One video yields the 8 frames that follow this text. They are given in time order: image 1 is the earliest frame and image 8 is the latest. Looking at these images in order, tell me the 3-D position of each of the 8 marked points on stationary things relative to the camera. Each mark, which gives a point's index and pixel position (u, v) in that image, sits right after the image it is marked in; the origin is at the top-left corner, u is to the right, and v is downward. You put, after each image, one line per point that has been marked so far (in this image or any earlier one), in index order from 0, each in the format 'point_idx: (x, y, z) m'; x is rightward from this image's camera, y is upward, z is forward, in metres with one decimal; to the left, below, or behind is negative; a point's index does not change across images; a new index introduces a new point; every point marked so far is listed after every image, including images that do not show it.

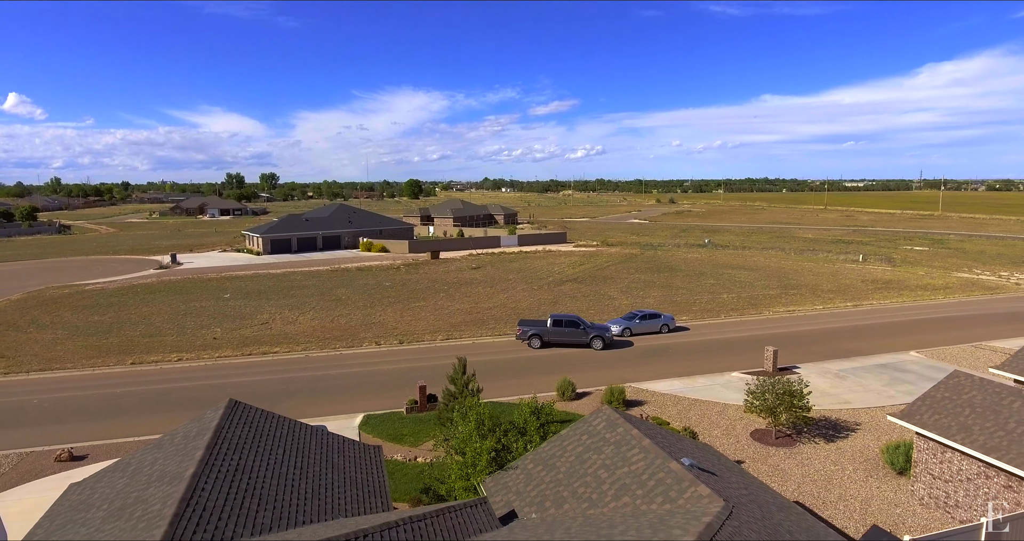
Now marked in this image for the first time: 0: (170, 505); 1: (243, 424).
0: (-5.3, -3.7, +9.6) m
1: (-5.8, -3.3, +13.2) m
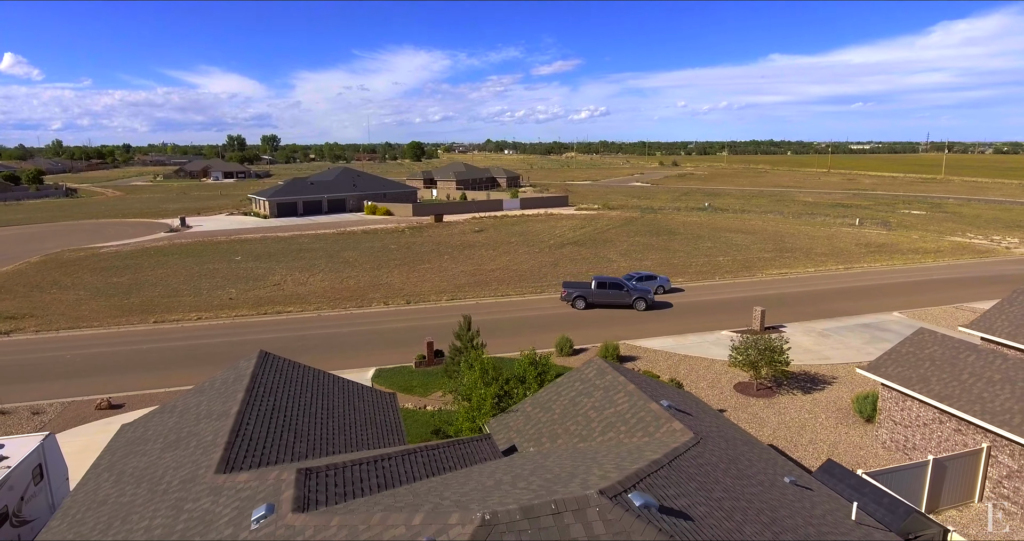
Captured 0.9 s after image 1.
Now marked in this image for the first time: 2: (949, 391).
0: (-5.3, -3.0, +11.3) m
1: (-5.8, -2.4, +14.8) m
2: (+12.1, -3.3, +16.9) m
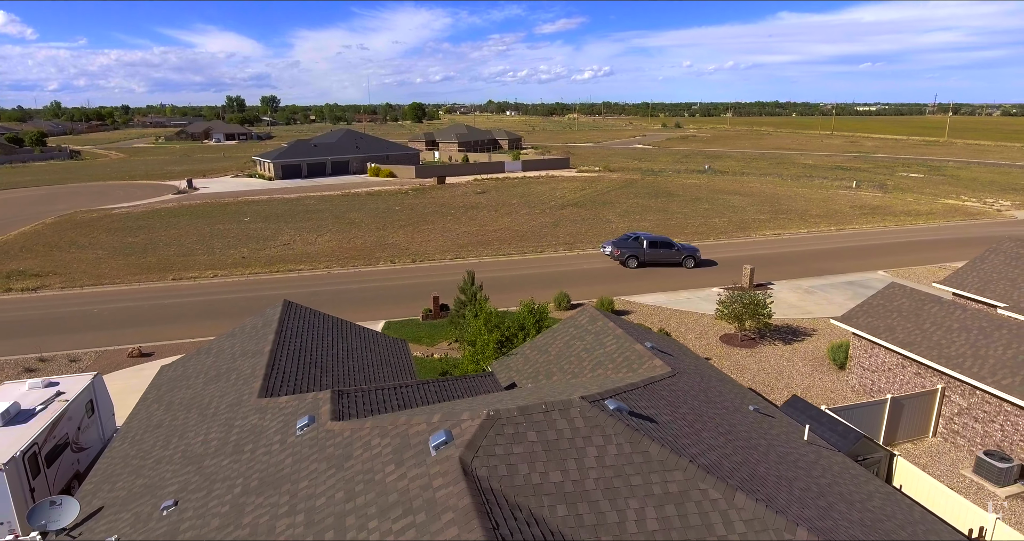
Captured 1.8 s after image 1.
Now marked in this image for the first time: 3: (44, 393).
0: (-5.3, -2.1, +12.9) m
1: (-5.7, -1.3, +16.5) m
2: (+12.1, -2.0, +18.5) m
3: (-11.8, -3.1, +15.4) m
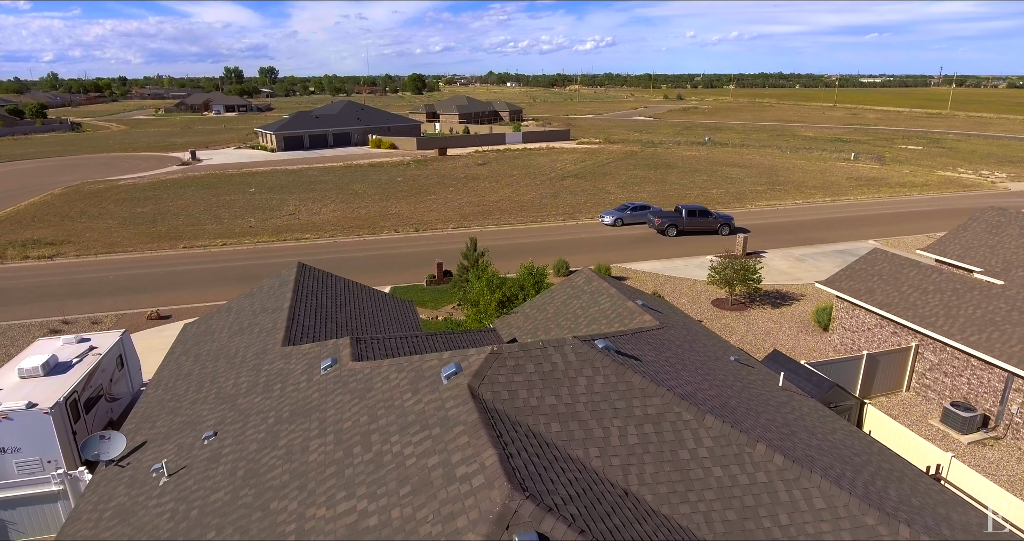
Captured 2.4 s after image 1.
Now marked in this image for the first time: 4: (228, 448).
0: (-5.3, -1.2, +14.0) m
1: (-5.7, -0.2, +17.6) m
2: (+12.1, -0.9, +19.6) m
3: (-11.8, -2.1, +16.6) m
4: (-4.6, -2.9, +9.8) m
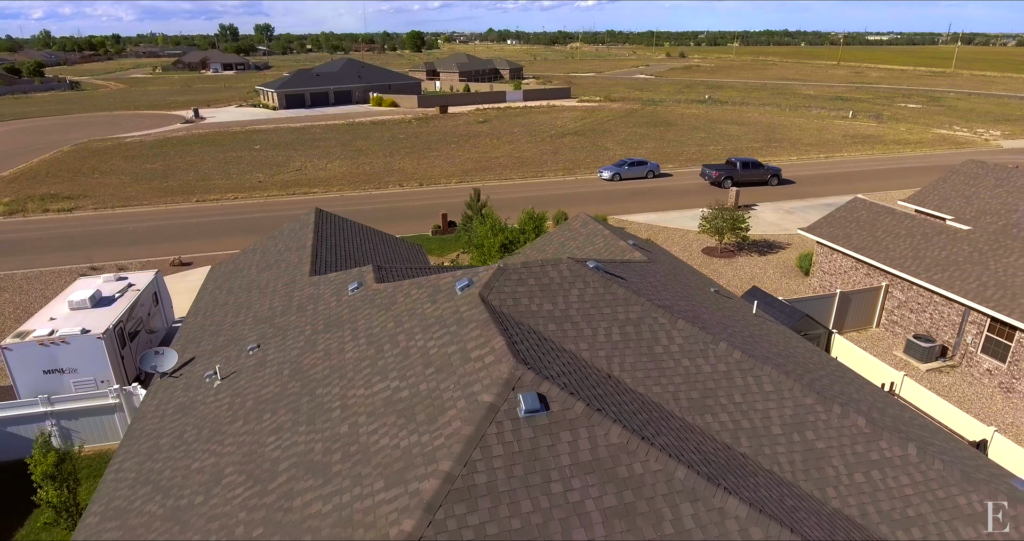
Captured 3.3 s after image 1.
0: (-5.2, +0.3, +15.6) m
1: (-5.6, +1.5, +19.0) m
2: (+12.2, +0.9, +21.1) m
3: (-11.8, -0.5, +18.2) m
4: (-4.5, -1.6, +11.5) m
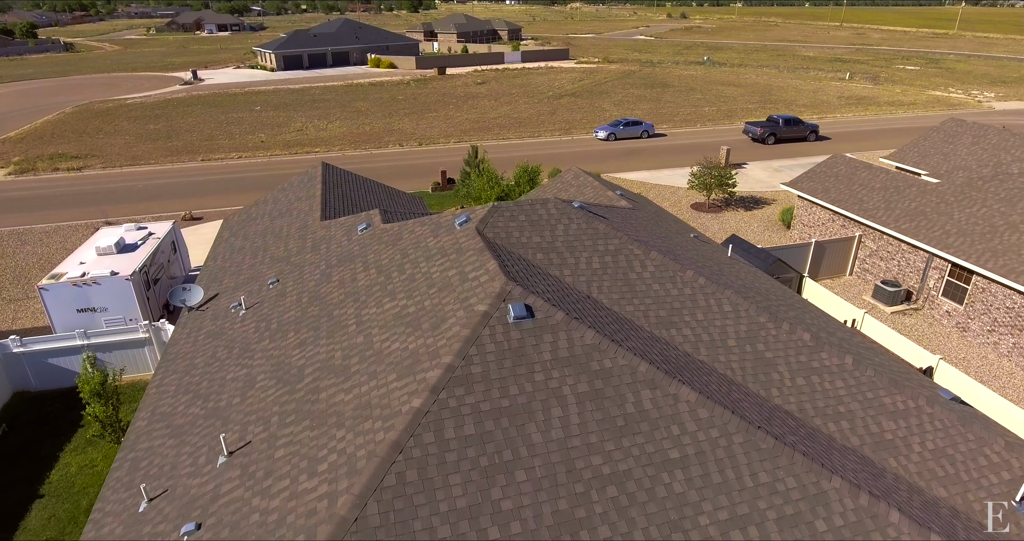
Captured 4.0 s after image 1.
0: (-5.4, +1.8, +16.8) m
1: (-5.8, +3.2, +20.2) m
2: (+12.1, +2.7, +22.3) m
3: (-11.9, +1.2, +19.4) m
4: (-4.7, -0.4, +12.8) m
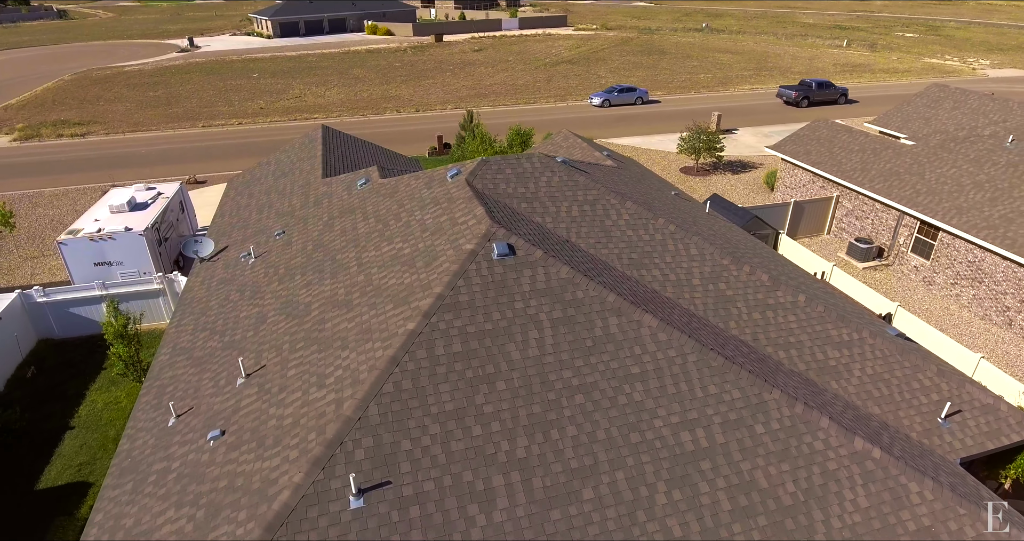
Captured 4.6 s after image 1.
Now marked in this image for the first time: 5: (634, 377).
0: (-5.6, +3.1, +17.7) m
1: (-6.1, +4.6, +21.0) m
2: (+11.8, +4.3, +23.2) m
3: (-12.2, +2.6, +20.4) m
4: (-4.9, +0.8, +13.9) m
5: (+1.7, -1.5, +8.7) m
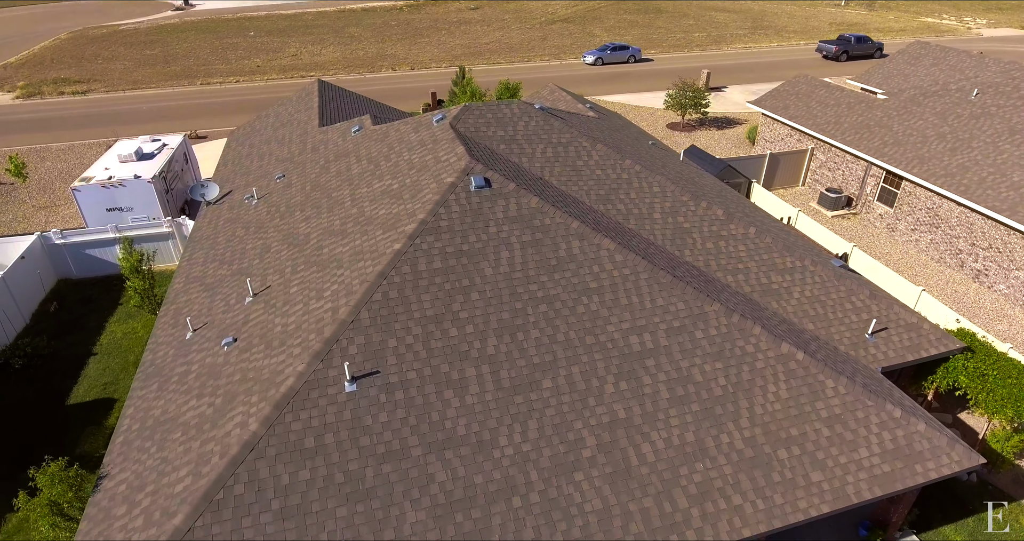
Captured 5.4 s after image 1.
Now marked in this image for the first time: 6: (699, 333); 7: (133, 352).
0: (-6.1, +4.8, +18.8) m
1: (-6.5, +6.5, +22.0) m
2: (+11.4, +6.3, +24.1) m
3: (-12.6, +4.4, +21.4) m
4: (-5.4, +2.2, +15.0) m
5: (+1.3, -0.3, +10.0) m
6: (+3.0, -1.0, +9.8) m
7: (-9.6, -2.1, +15.3) m
